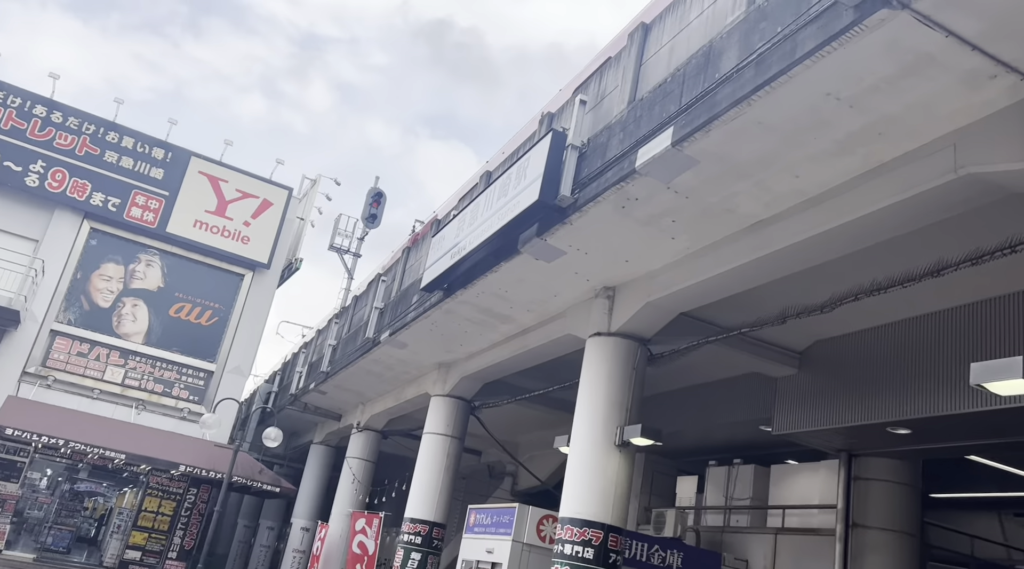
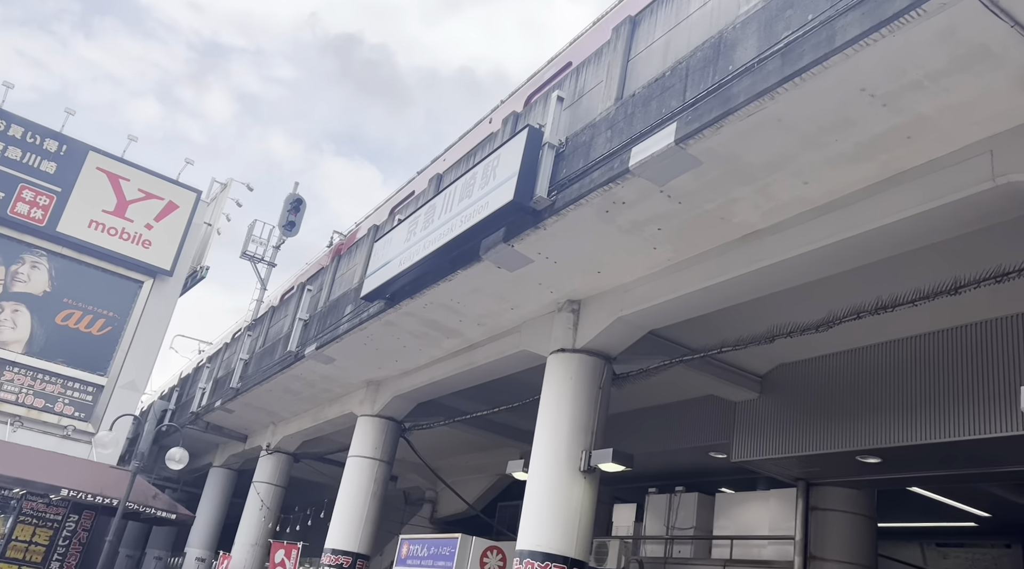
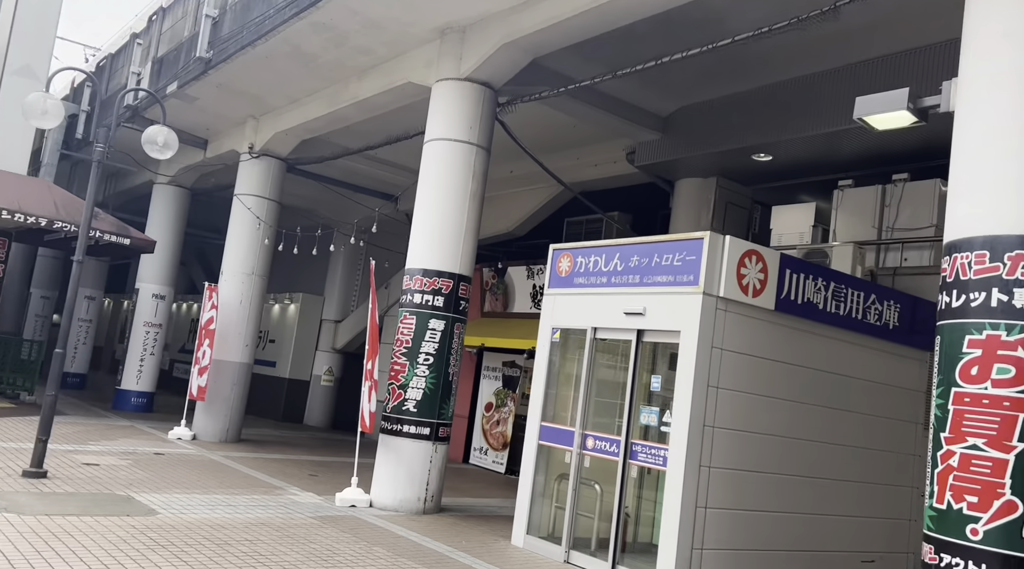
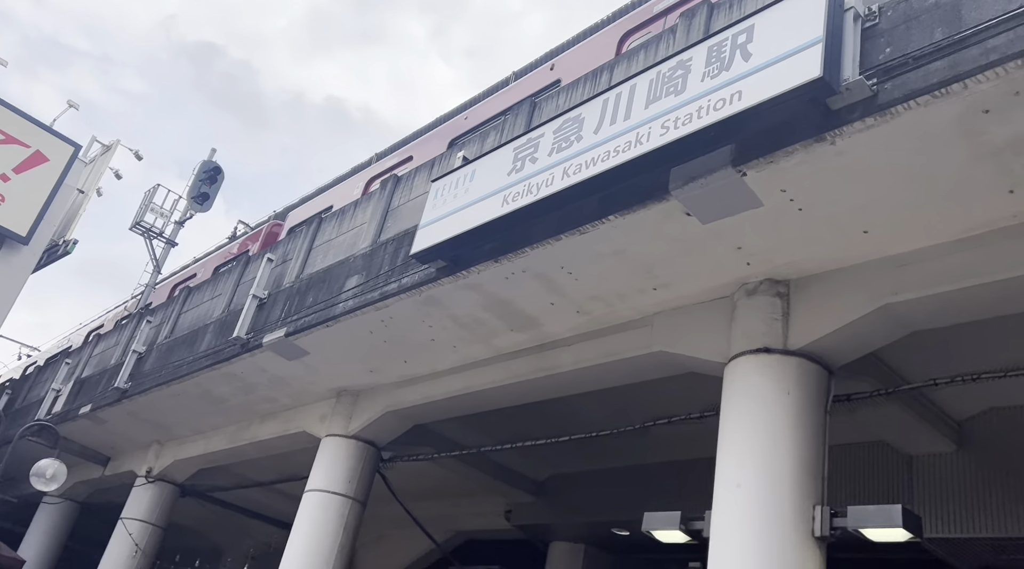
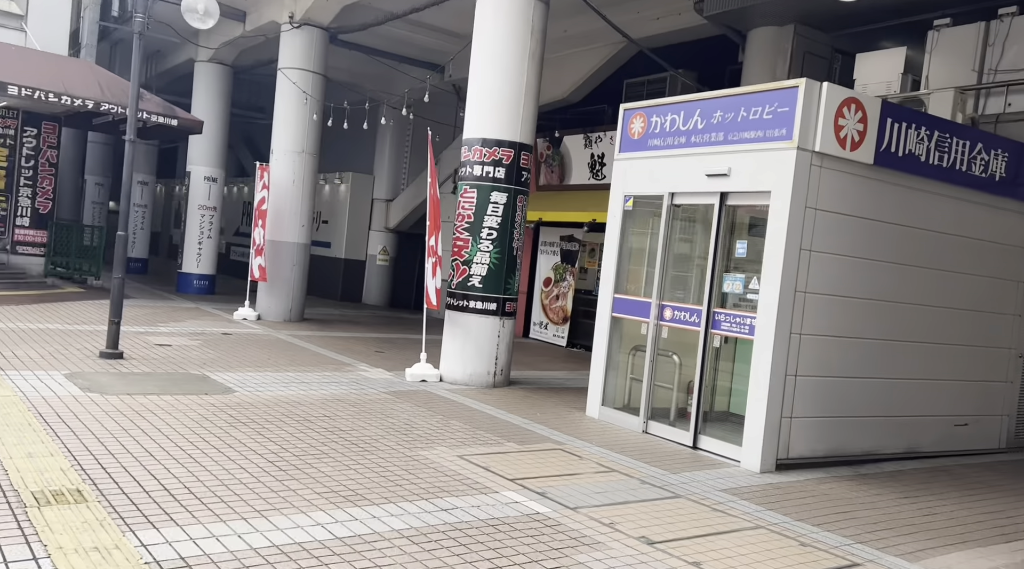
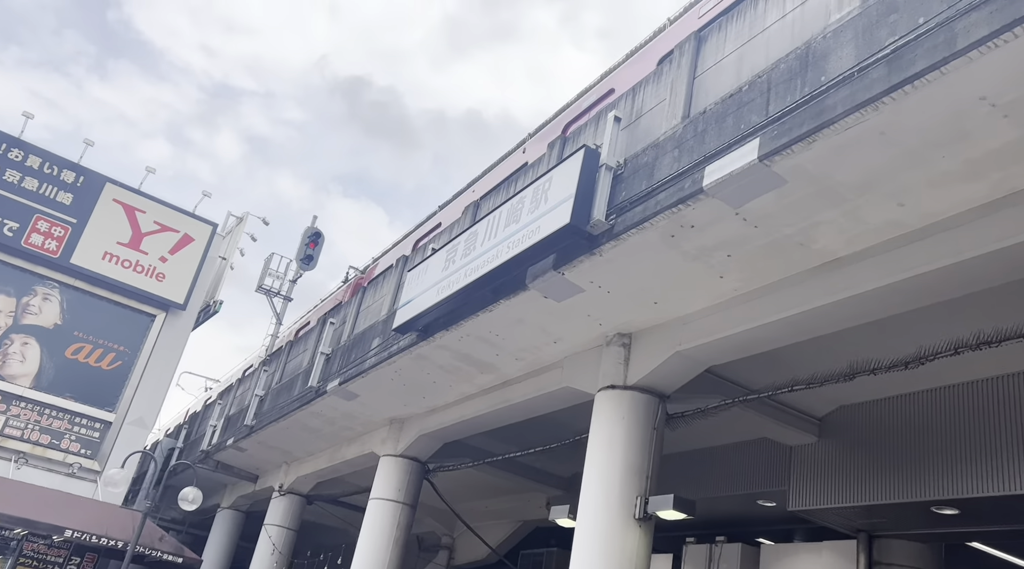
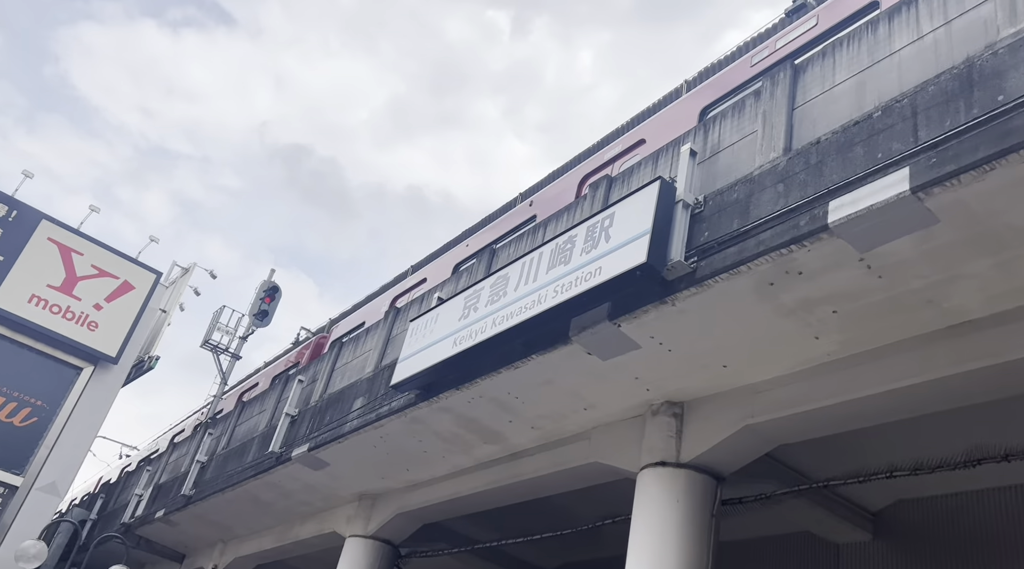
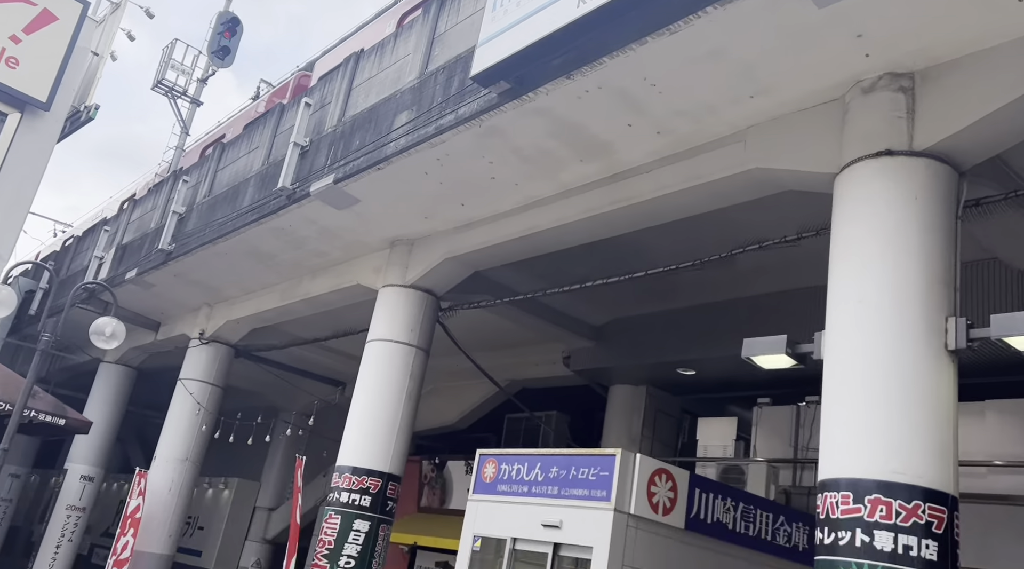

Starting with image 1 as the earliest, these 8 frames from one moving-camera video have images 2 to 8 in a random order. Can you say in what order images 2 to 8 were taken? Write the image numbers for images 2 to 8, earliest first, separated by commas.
2, 6, 7, 4, 8, 3, 5
